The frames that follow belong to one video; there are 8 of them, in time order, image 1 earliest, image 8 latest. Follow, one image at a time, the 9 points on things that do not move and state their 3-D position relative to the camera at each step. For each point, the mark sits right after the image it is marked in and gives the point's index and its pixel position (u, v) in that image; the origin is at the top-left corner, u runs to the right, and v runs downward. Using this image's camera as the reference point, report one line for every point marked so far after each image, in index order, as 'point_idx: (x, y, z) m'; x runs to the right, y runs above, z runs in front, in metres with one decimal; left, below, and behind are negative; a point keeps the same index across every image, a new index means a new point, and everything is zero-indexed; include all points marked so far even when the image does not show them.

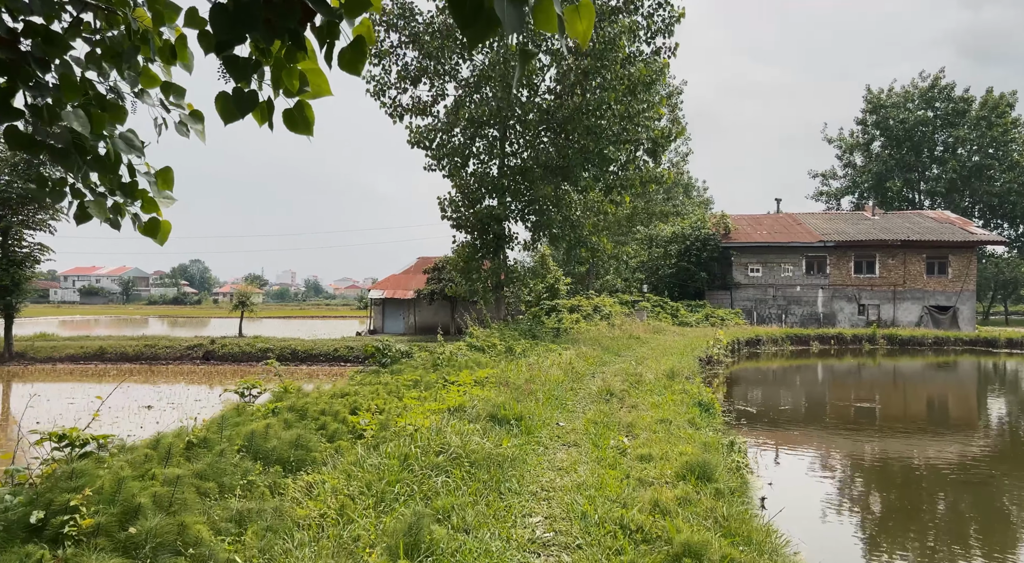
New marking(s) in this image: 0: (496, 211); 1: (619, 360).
0: (-0.4, +1.5, +18.0) m
1: (+1.8, -1.3, +14.0) m
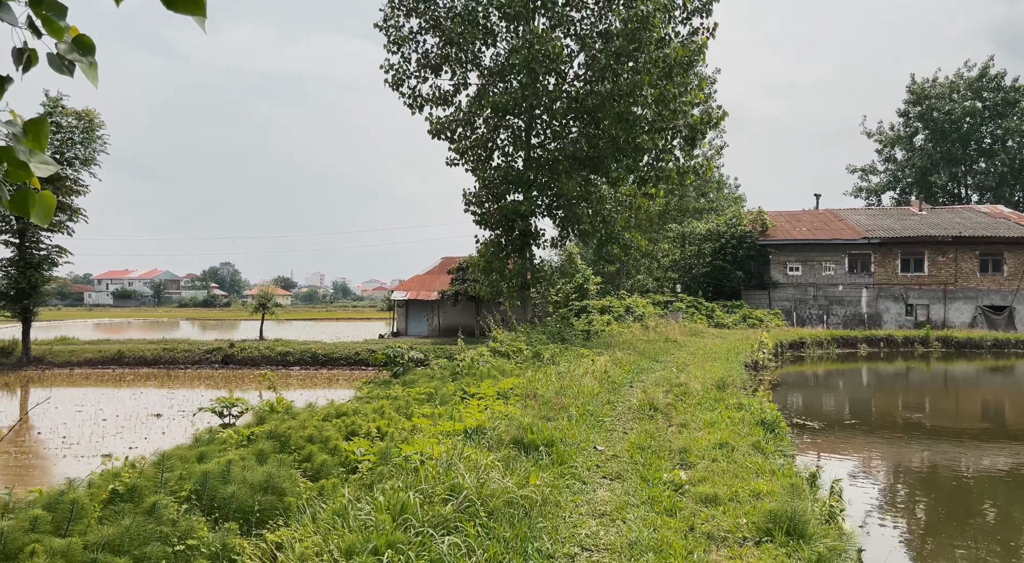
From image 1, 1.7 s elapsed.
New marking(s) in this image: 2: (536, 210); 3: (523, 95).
0: (+0.2, +1.5, +16.8) m
1: (+2.2, -1.3, +12.6) m
2: (+0.5, +1.5, +17.5) m
3: (+0.2, +3.8, +16.7) m
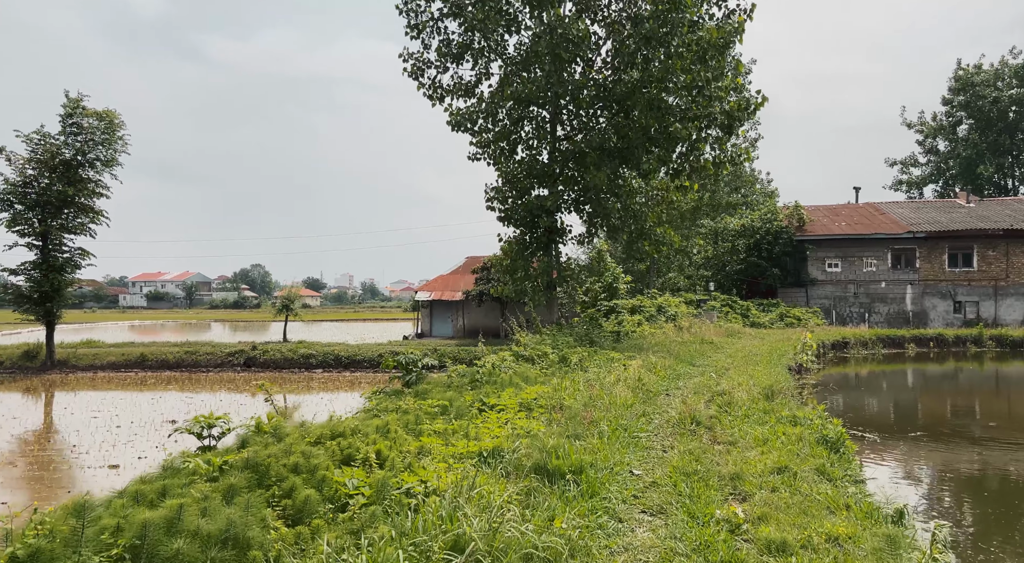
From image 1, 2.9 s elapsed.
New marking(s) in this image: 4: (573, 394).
0: (+0.7, +1.5, +15.8) m
1: (+2.6, -1.3, +11.6) m
2: (+1.0, +1.5, +16.6) m
3: (+0.7, +3.8, +15.7) m
4: (+0.6, -1.2, +9.1) m
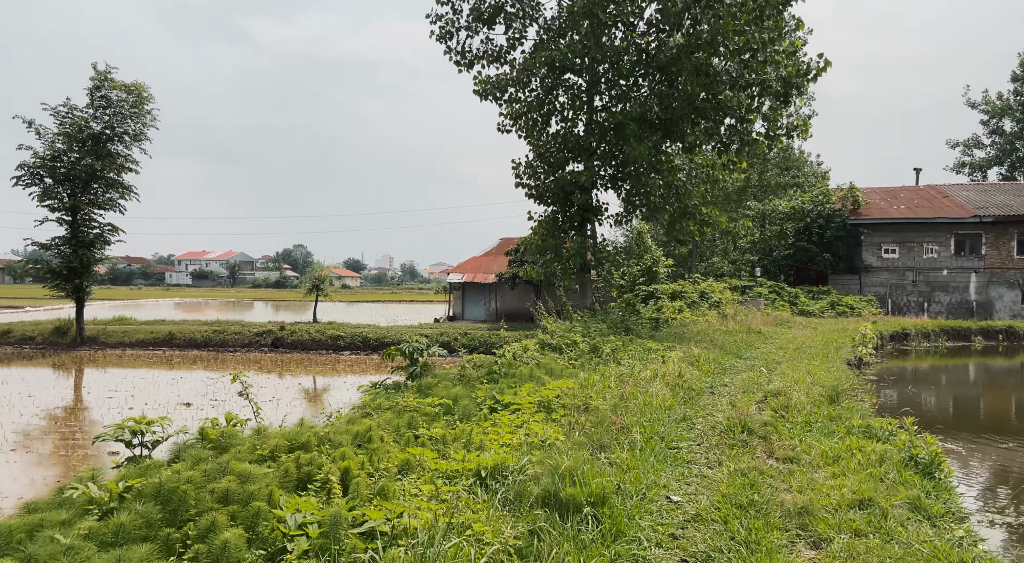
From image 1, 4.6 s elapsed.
0: (+1.2, +1.8, +14.5) m
1: (+2.9, -1.1, +10.3) m
2: (+1.6, +1.9, +15.3) m
3: (+1.3, +4.1, +14.4) m
4: (+0.8, -1.0, +7.9) m
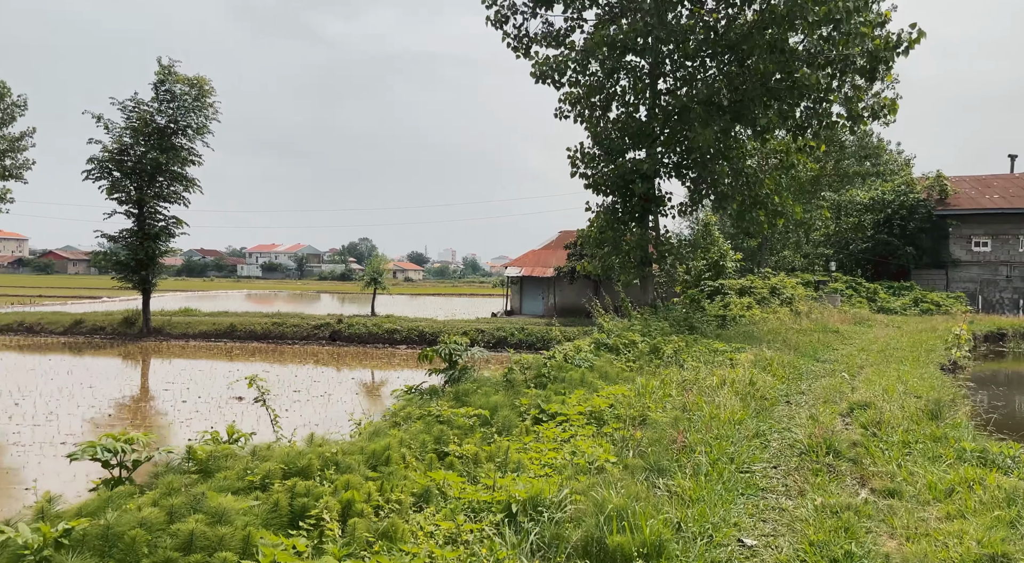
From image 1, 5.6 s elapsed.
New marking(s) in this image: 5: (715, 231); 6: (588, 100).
0: (+2.1, +1.9, +13.6) m
1: (+3.5, -1.0, +9.2) m
2: (+2.6, +1.9, +14.3) m
3: (+2.2, +4.2, +13.4) m
4: (+1.2, -1.0, +7.0) m
5: (+4.3, +1.1, +17.6) m
6: (+1.4, +3.3, +15.1) m
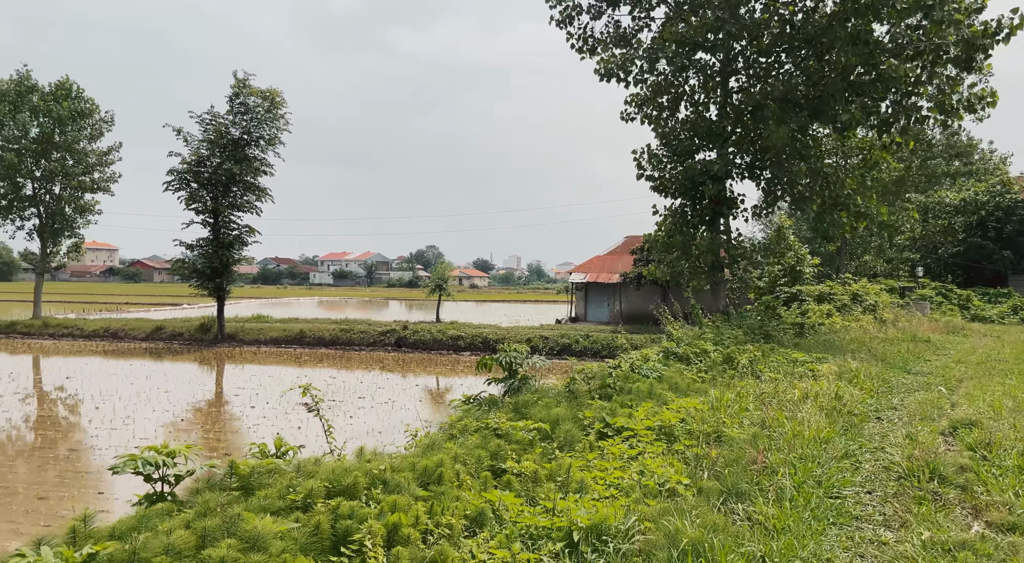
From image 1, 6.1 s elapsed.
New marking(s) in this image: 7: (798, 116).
0: (+3.2, +1.8, +13.0) m
1: (+4.2, -1.1, +8.6) m
2: (+3.7, +1.8, +13.7) m
3: (+3.2, +4.1, +12.9) m
4: (+1.8, -1.1, +6.5) m
5: (+5.7, +0.9, +16.8) m
6: (+2.6, +3.2, +14.6) m
7: (+4.4, +2.6, +12.8) m
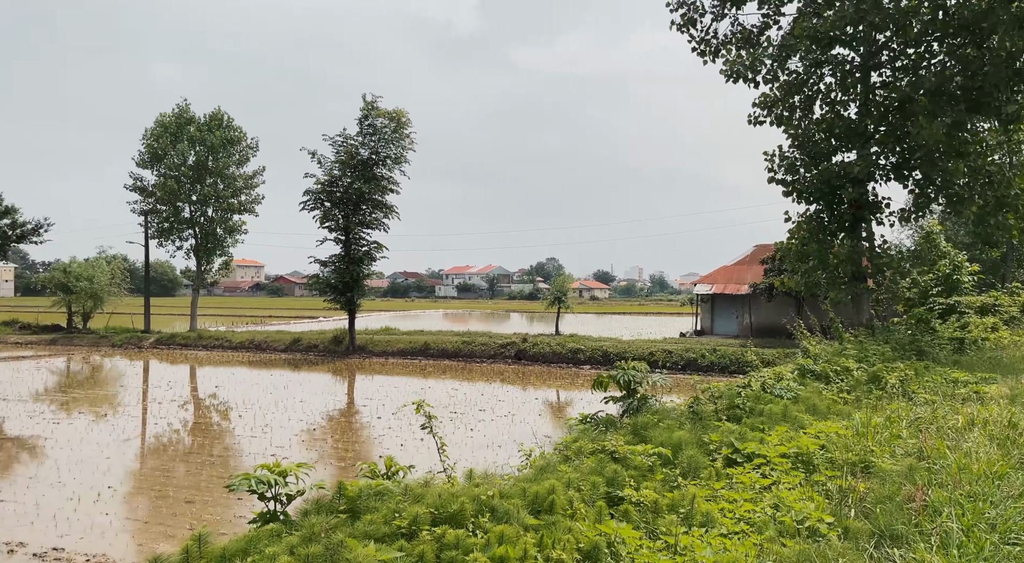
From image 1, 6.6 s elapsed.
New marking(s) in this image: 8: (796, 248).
0: (+5.0, +1.7, +12.2) m
1: (+5.4, -1.2, +7.6) m
2: (+5.6, +1.7, +12.8) m
3: (+5.0, +3.9, +12.1) m
4: (+2.6, -1.1, +5.9) m
5: (+8.0, +0.8, +15.6) m
6: (+4.6, +3.0, +13.8) m
7: (+6.2, +2.4, +11.7) m
8: (+4.7, +0.6, +13.7) m
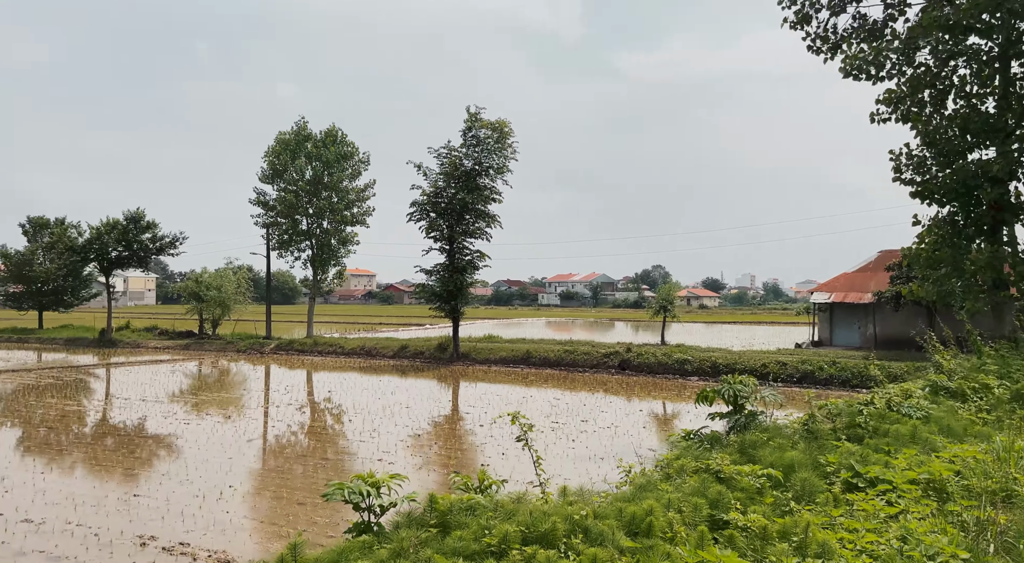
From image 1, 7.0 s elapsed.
0: (+6.4, +1.6, +11.3) m
1: (+6.2, -1.2, +6.7) m
2: (+7.1, +1.6, +11.8) m
3: (+6.4, +3.8, +11.2) m
4: (+3.3, -1.2, +5.4) m
5: (+9.9, +0.6, +14.3) m
6: (+6.3, +2.9, +13.0) m
7: (+7.6, +2.3, +10.7) m
8: (+6.3, +0.5, +12.9) m
